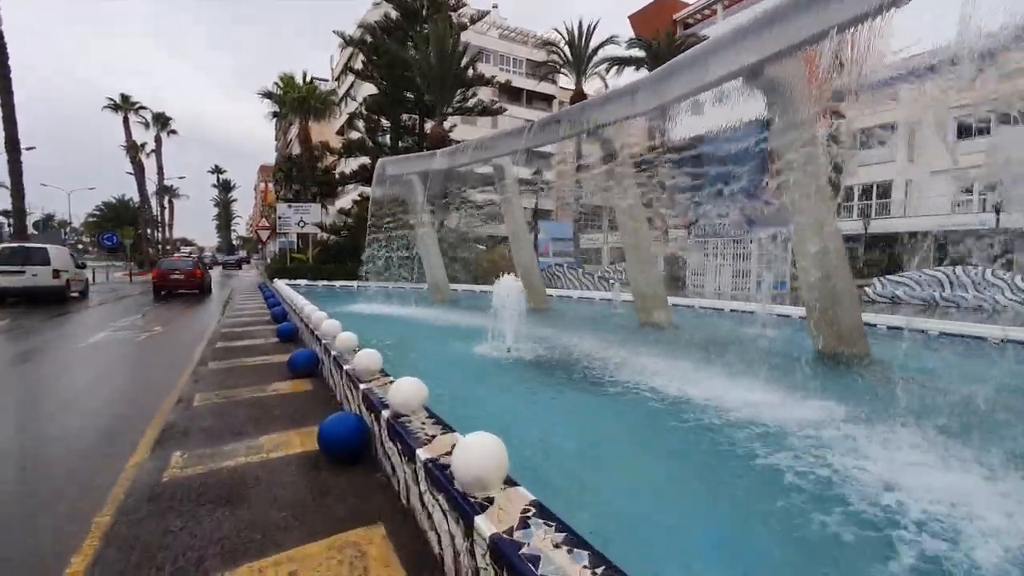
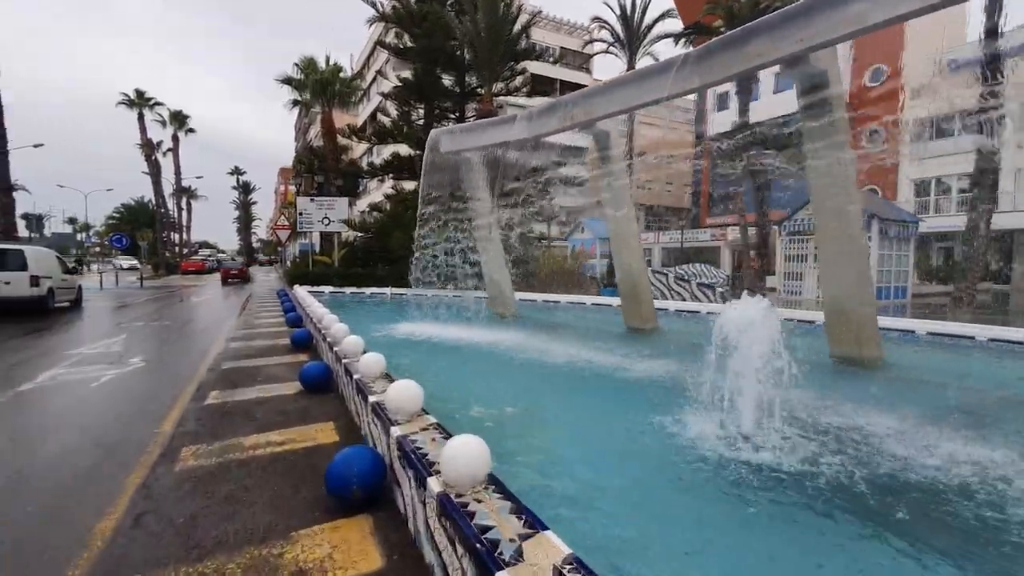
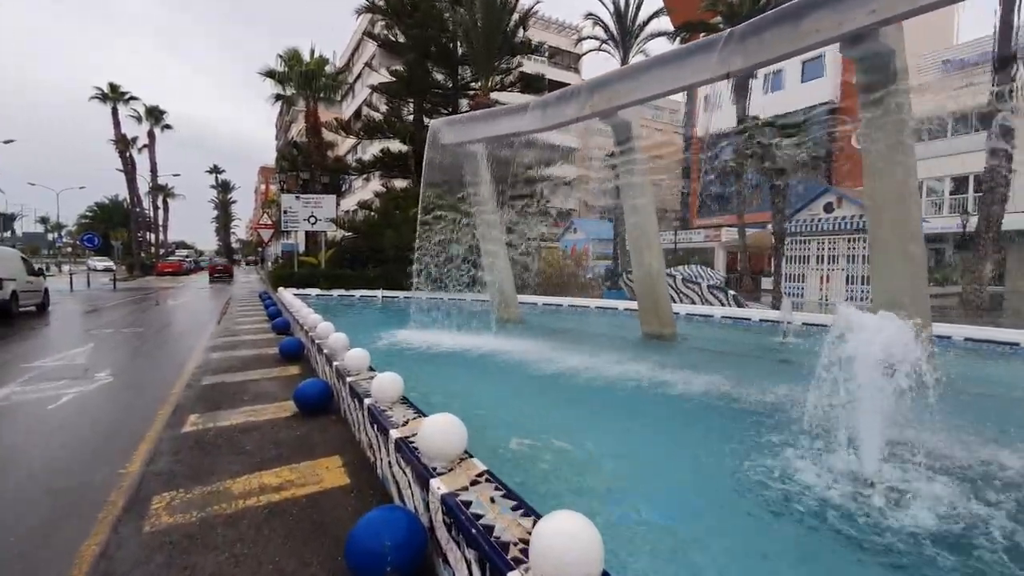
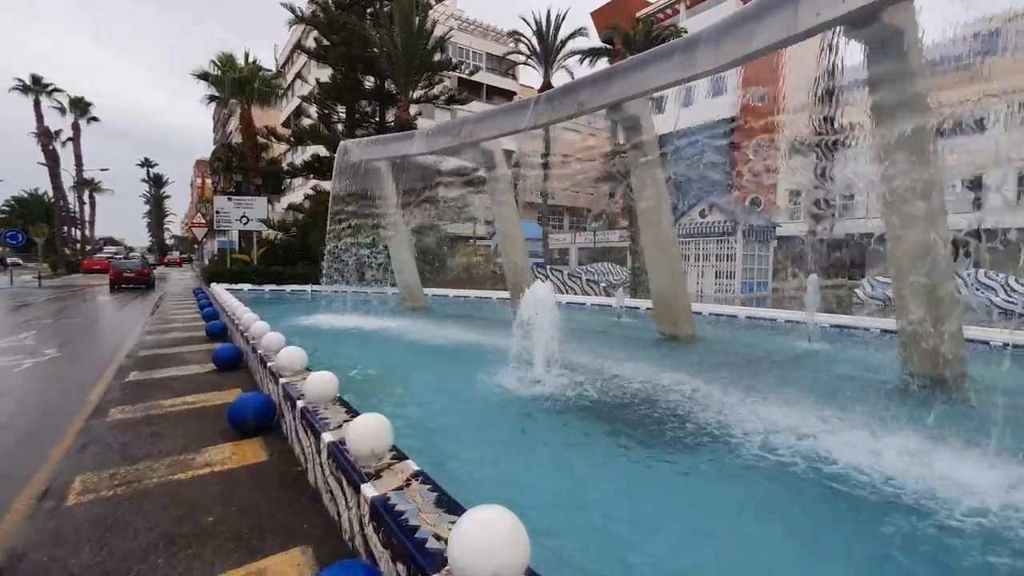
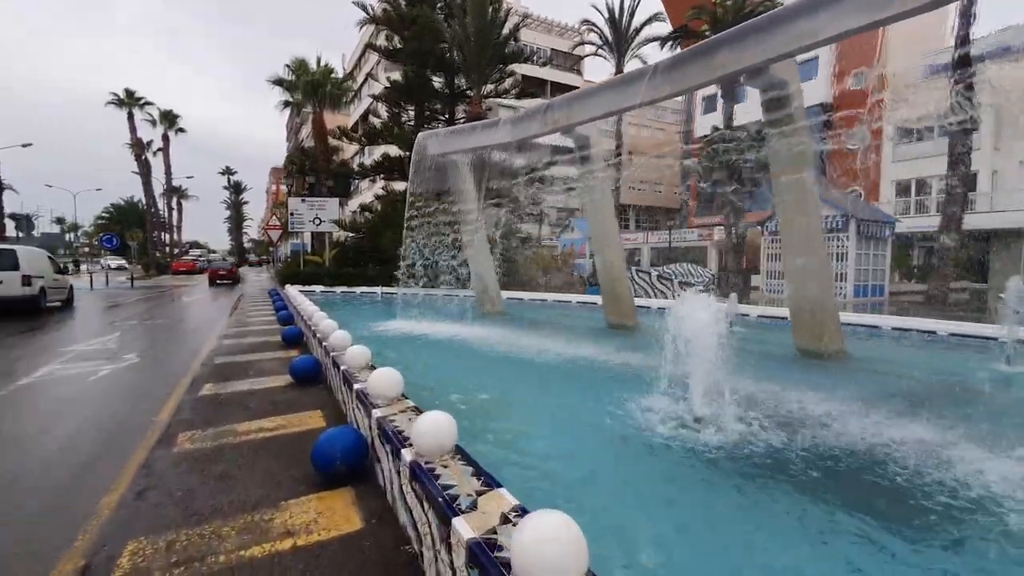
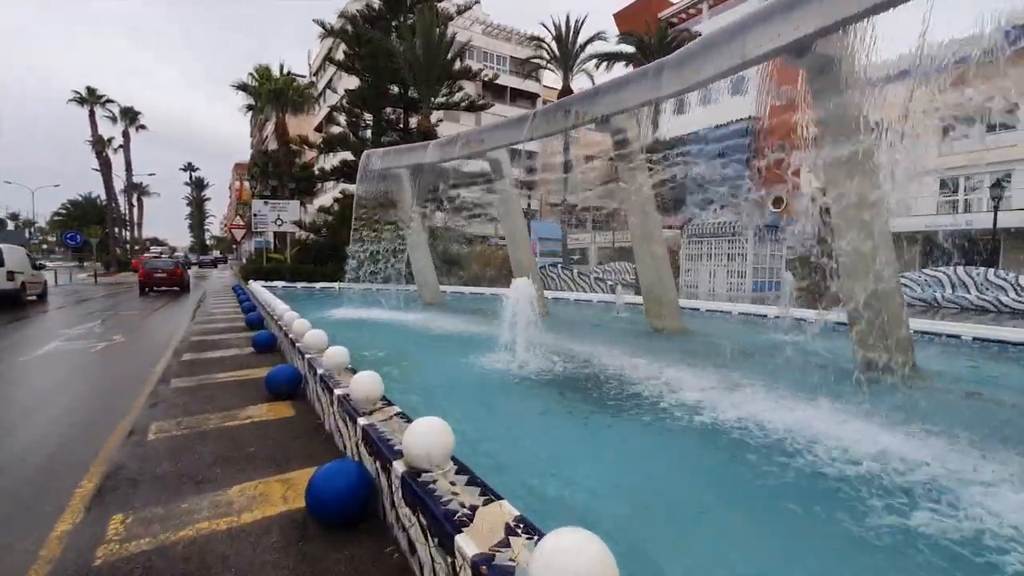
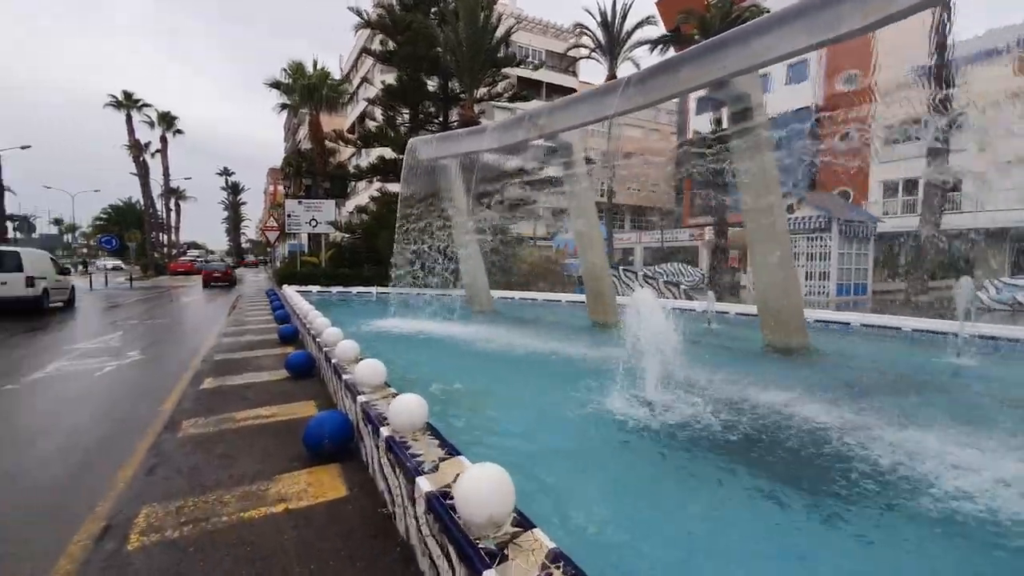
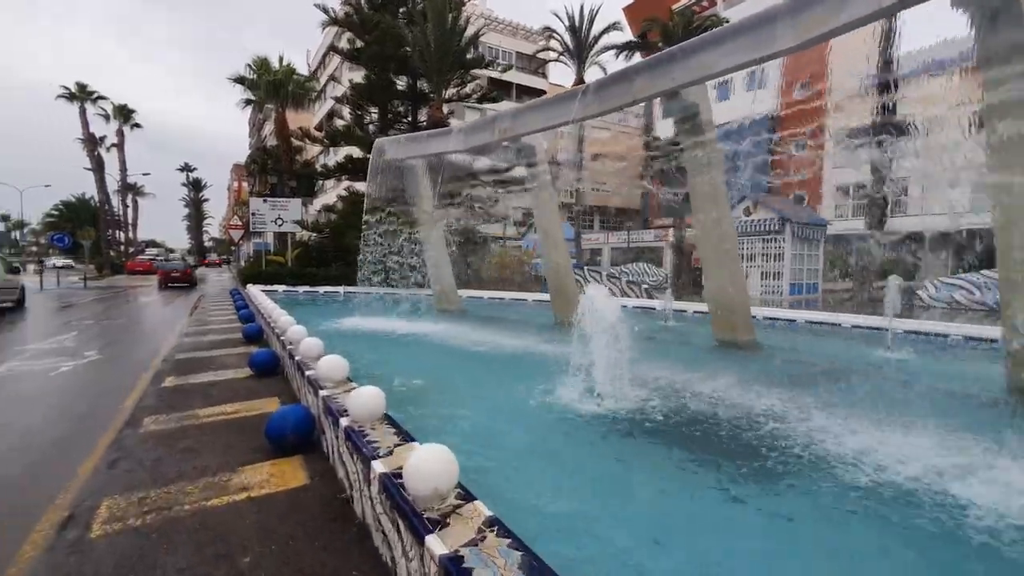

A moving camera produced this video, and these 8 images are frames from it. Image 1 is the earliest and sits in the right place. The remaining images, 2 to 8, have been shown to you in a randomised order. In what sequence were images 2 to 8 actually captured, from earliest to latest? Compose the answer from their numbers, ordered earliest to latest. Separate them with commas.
6, 4, 8, 7, 5, 2, 3
